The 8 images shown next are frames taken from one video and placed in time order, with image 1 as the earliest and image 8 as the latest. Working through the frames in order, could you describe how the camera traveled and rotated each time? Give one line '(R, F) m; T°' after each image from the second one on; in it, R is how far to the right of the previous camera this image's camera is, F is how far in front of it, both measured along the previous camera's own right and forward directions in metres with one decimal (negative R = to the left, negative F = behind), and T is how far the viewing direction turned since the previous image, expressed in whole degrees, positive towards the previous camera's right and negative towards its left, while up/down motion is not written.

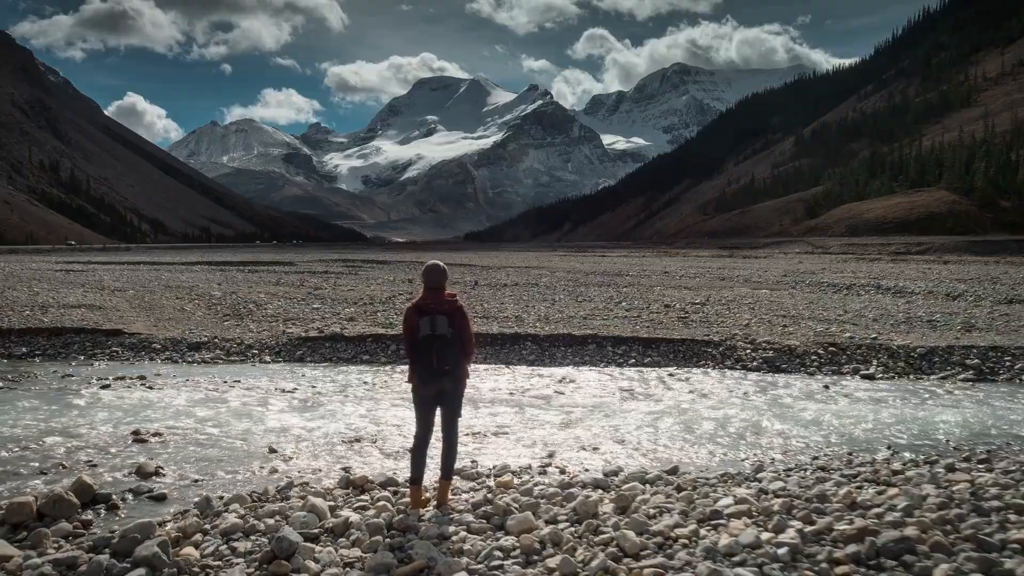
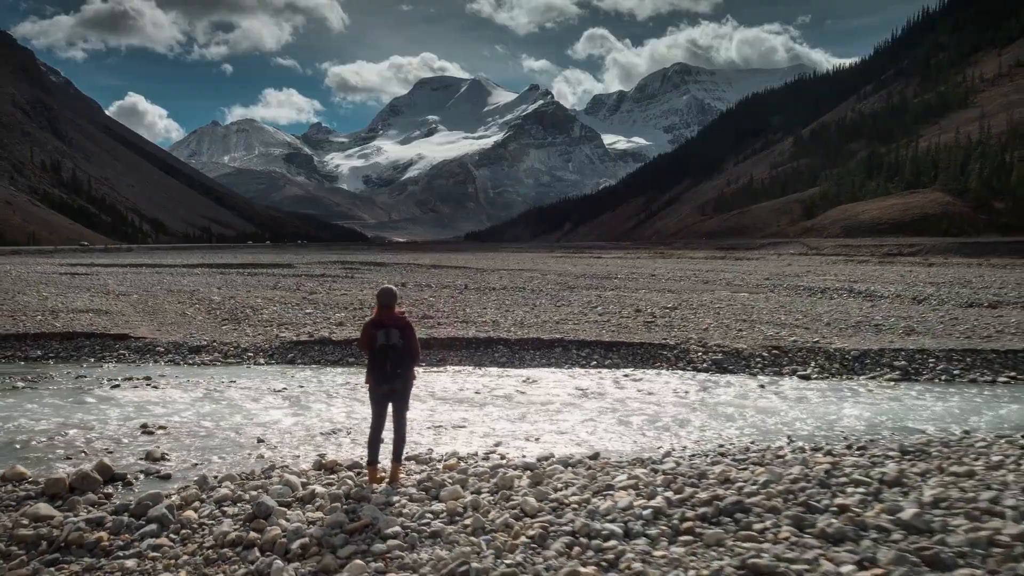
(+0.4, -0.9) m; 0°
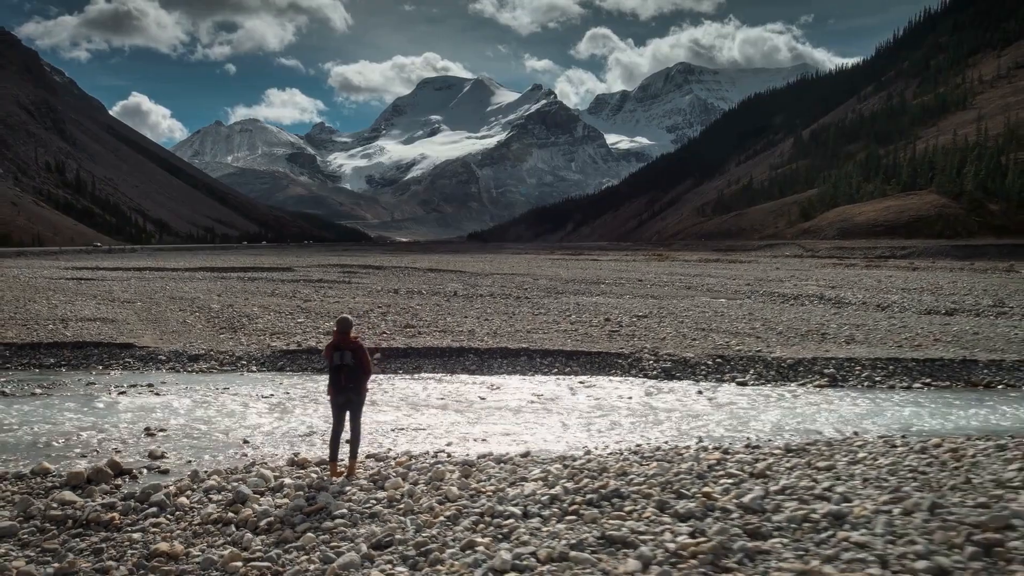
(+0.5, -1.0) m; 0°
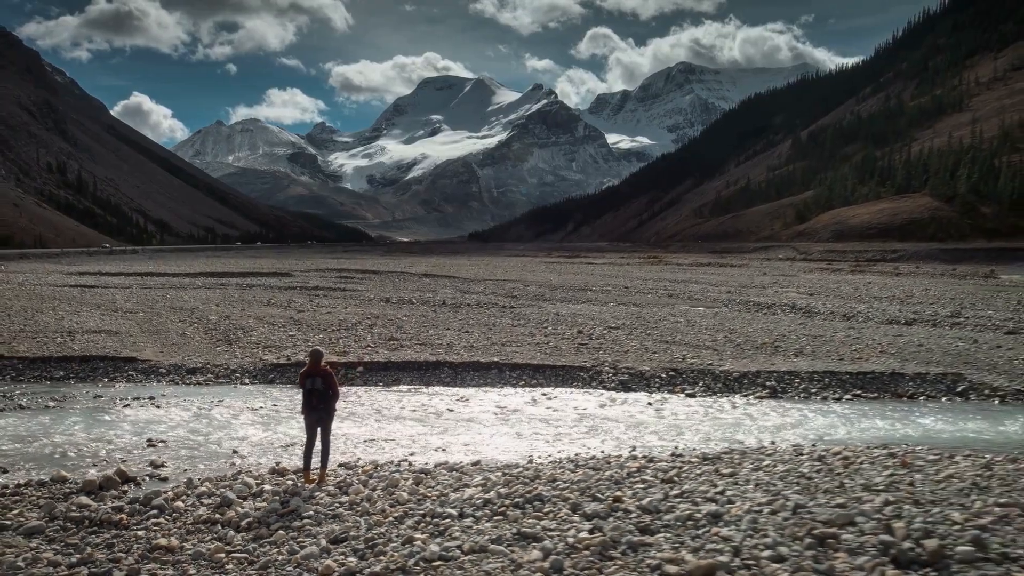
(+0.5, -1.0) m; 0°
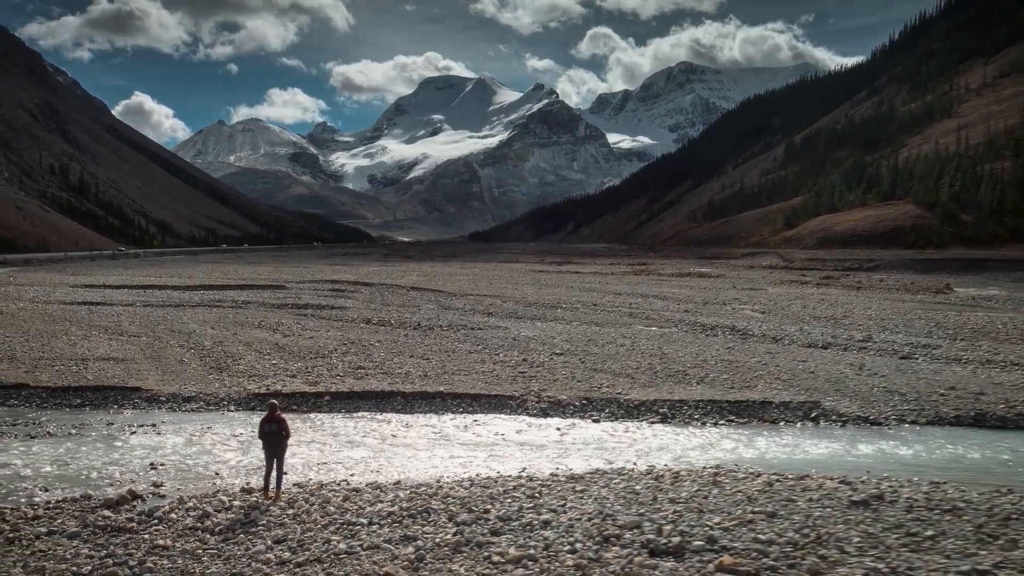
(+1.1, -2.4) m; 0°
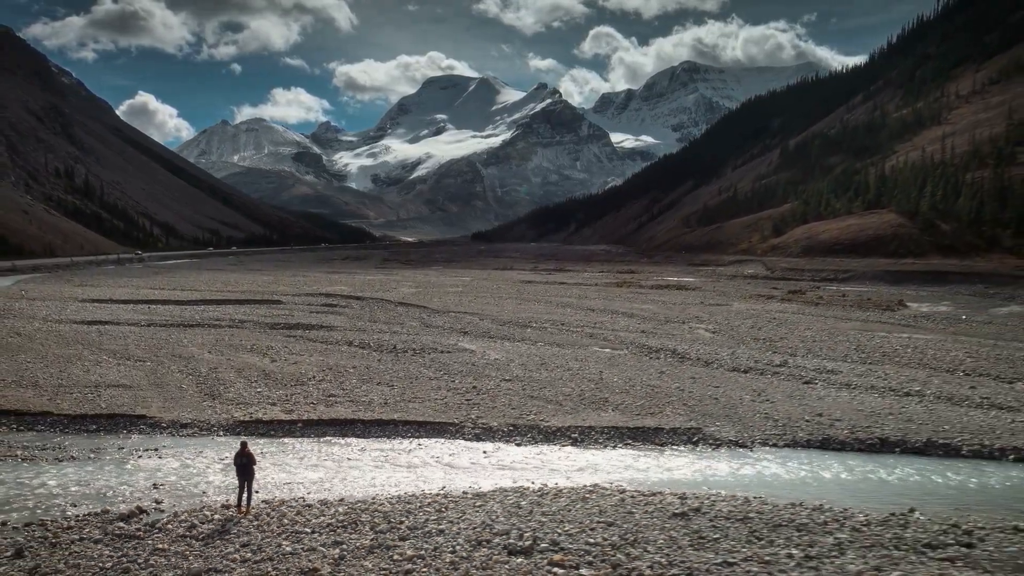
(+1.4, -3.0) m; 0°
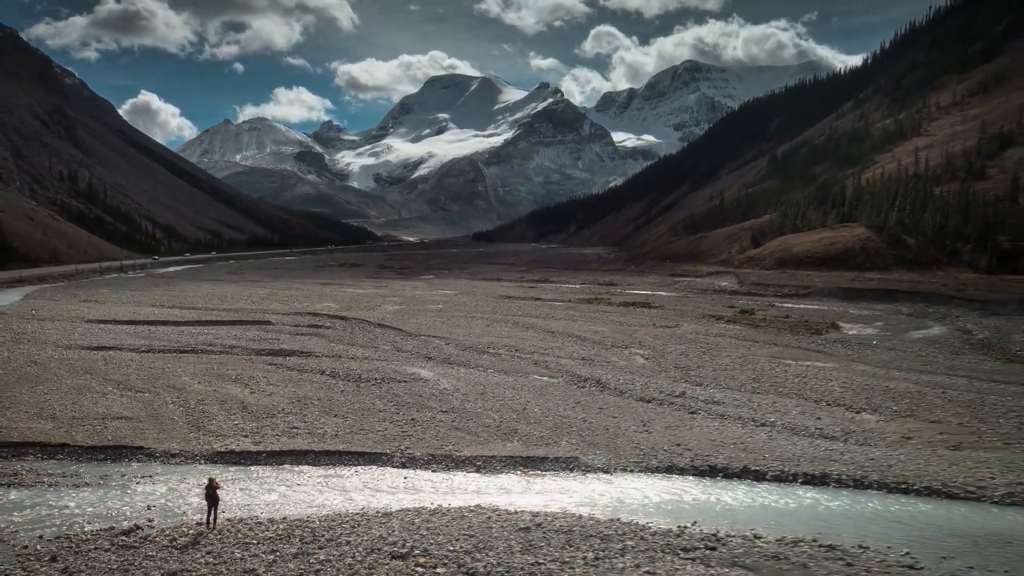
(+2.3, -4.6) m; 0°
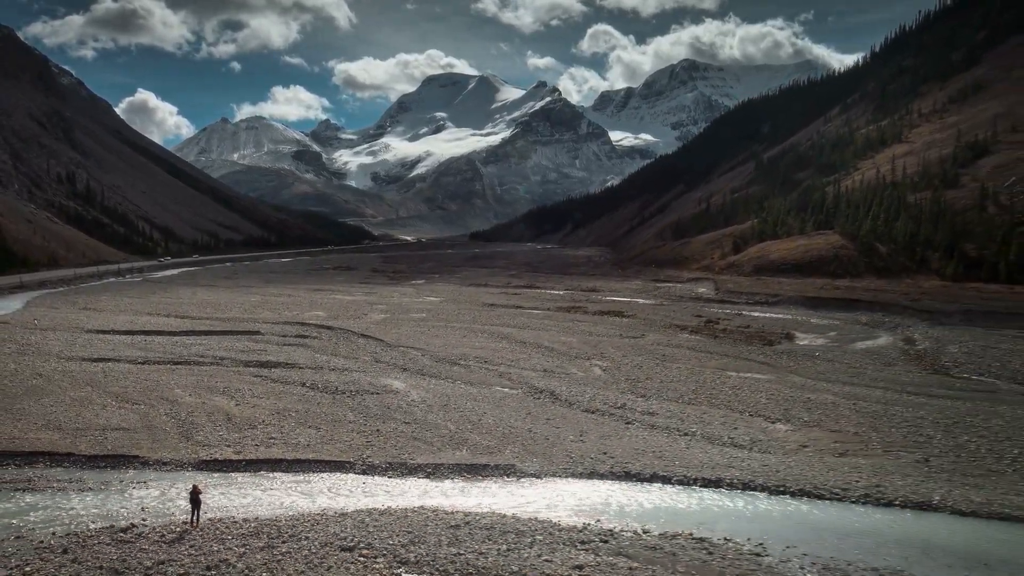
(+1.7, -3.4) m; 0°
